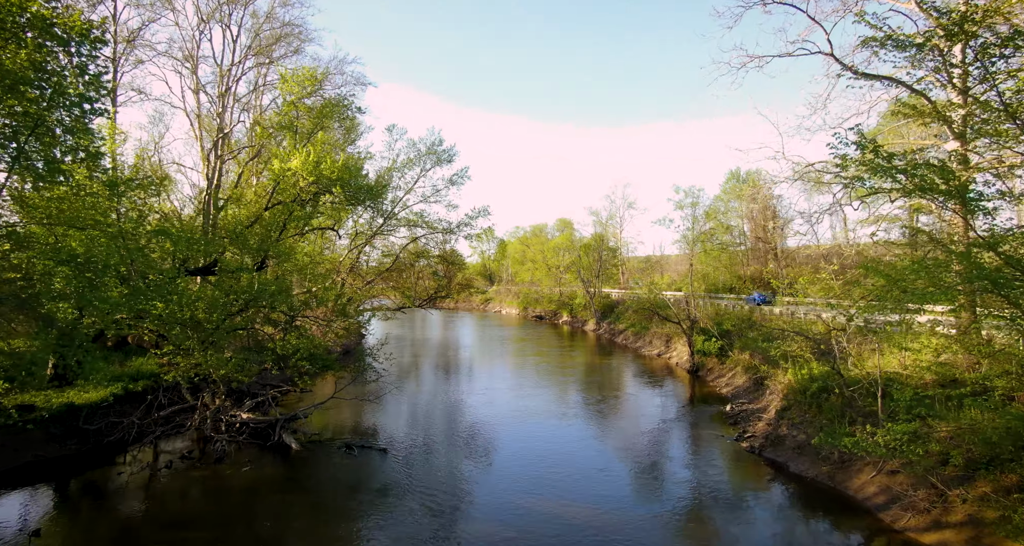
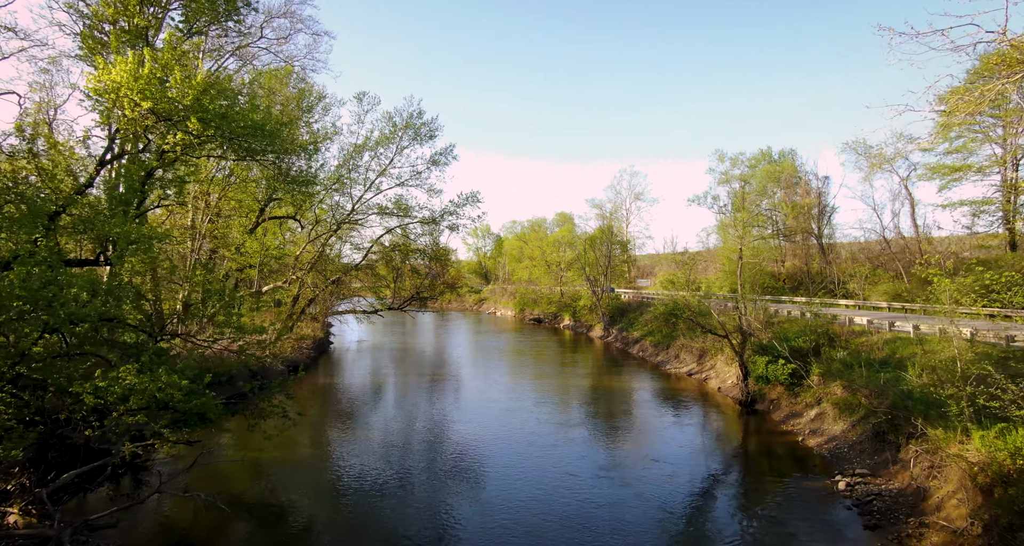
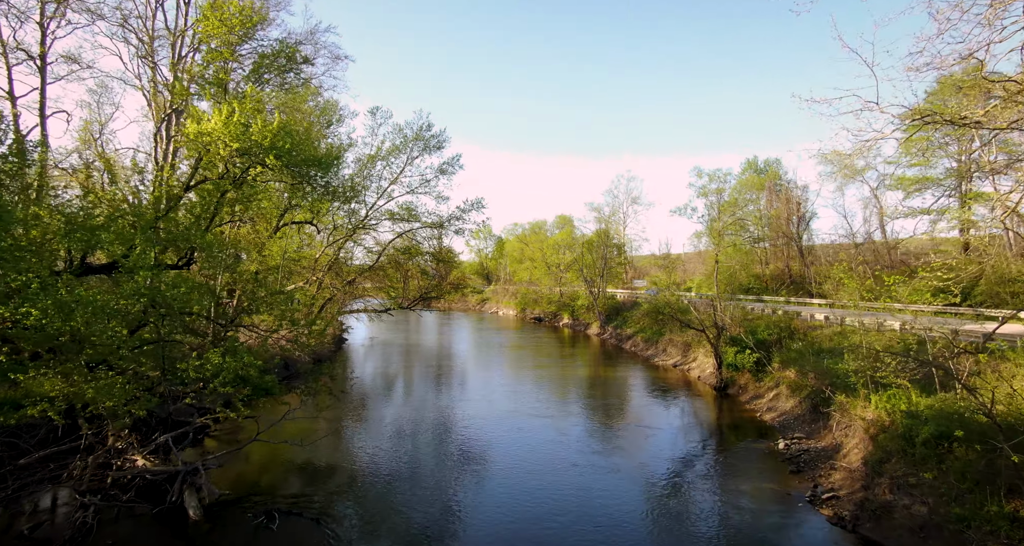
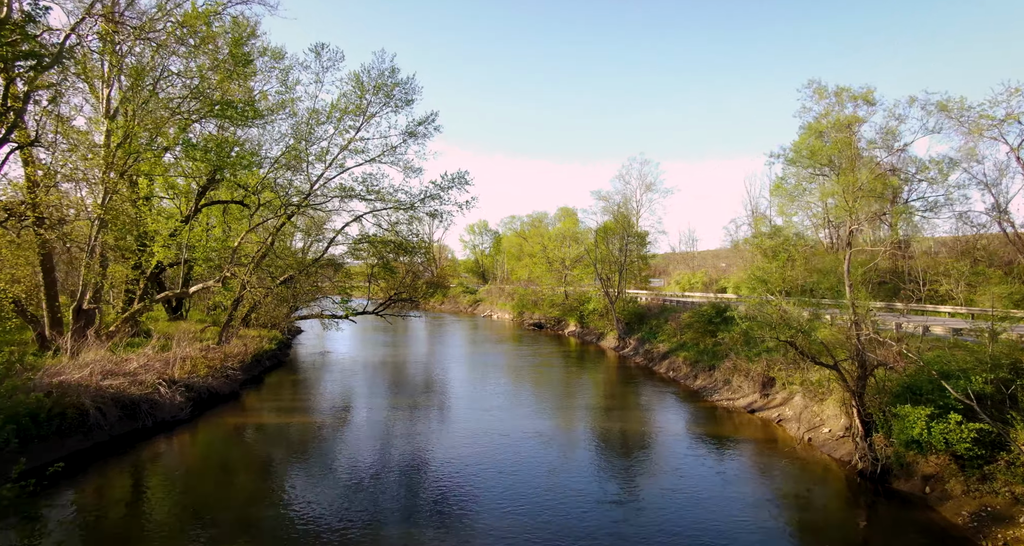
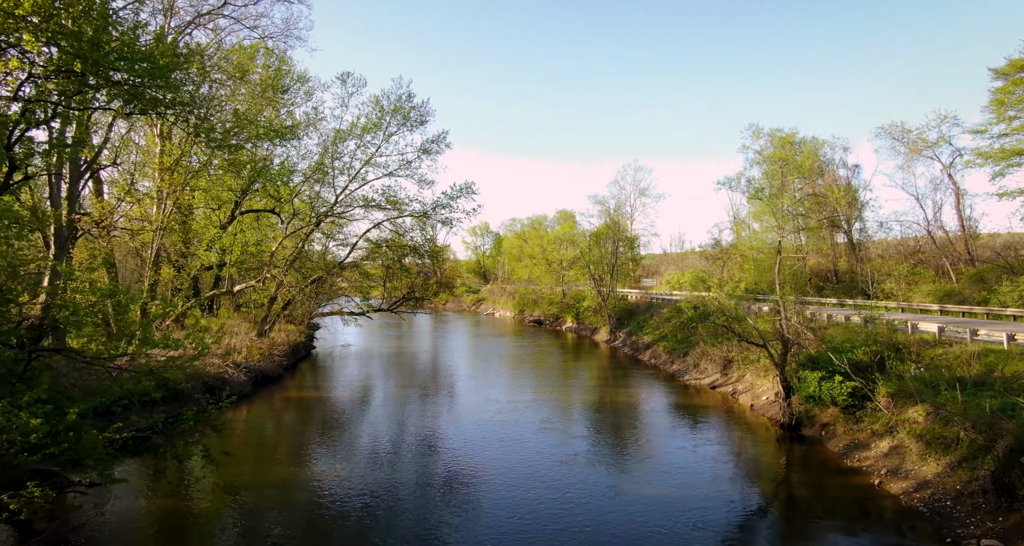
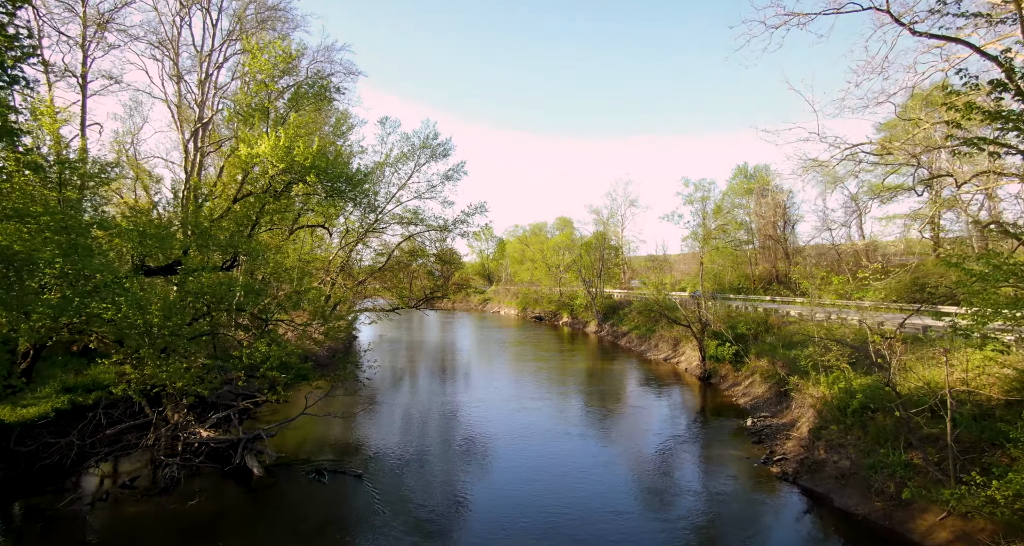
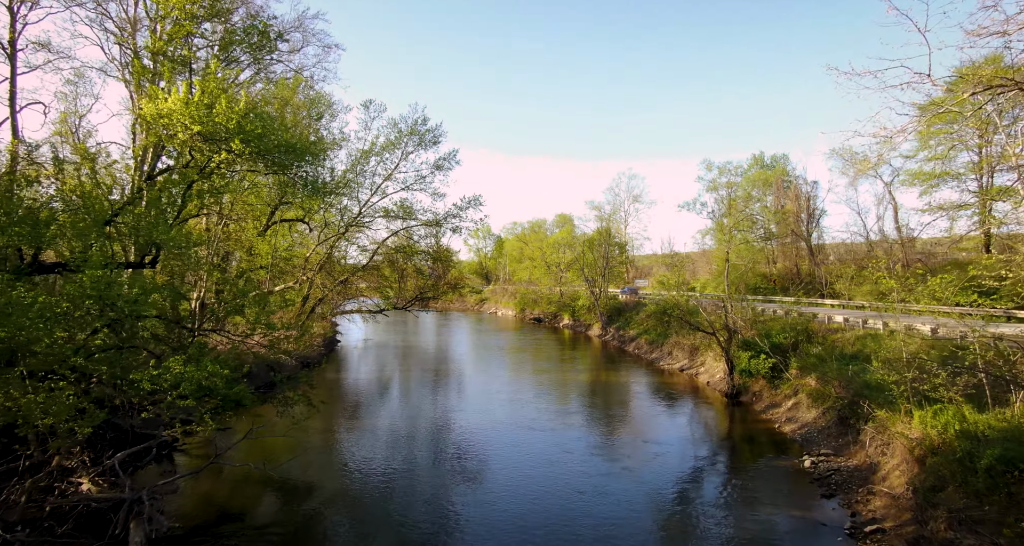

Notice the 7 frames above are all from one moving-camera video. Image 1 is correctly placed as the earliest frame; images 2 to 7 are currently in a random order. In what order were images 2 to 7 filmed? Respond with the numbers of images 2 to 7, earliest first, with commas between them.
6, 3, 7, 2, 5, 4
